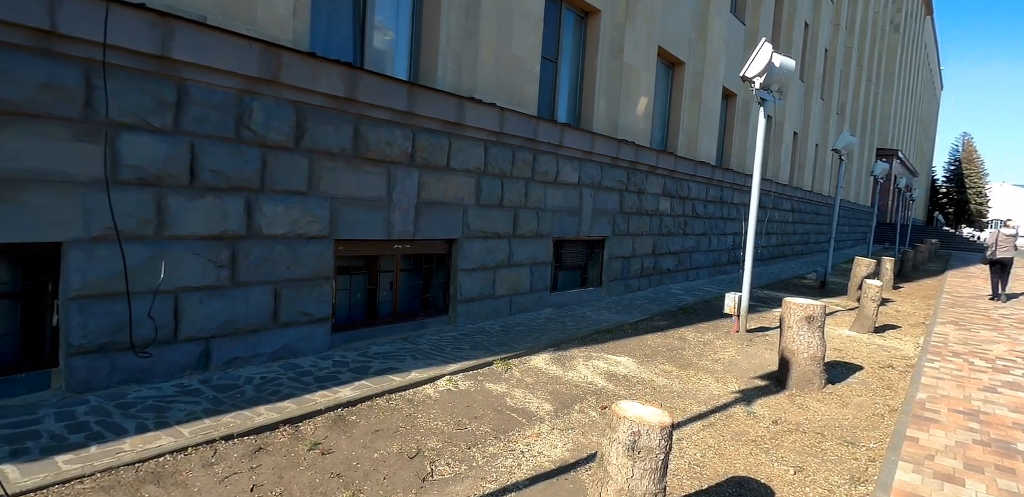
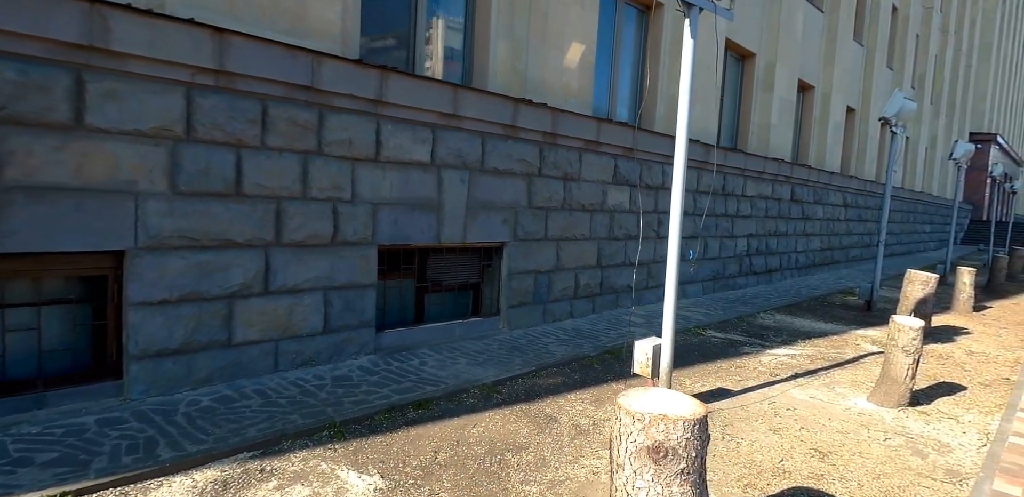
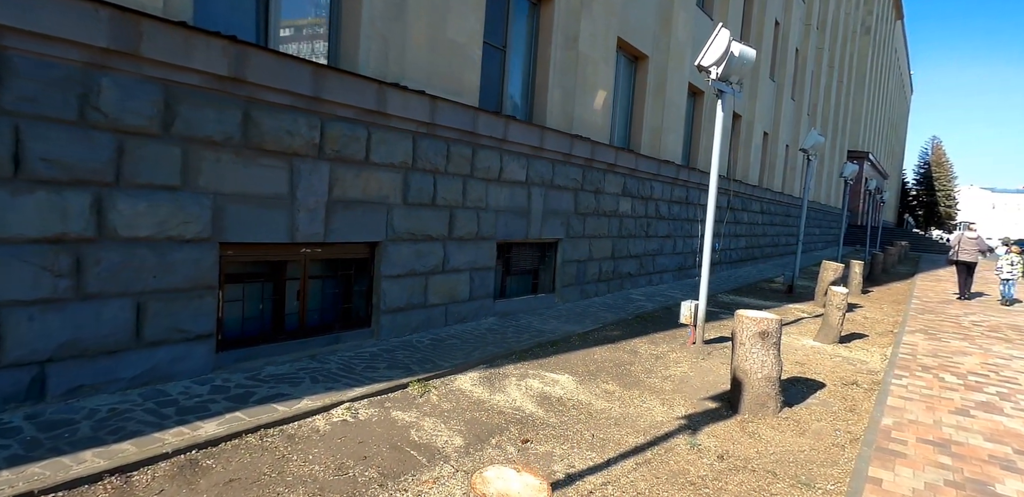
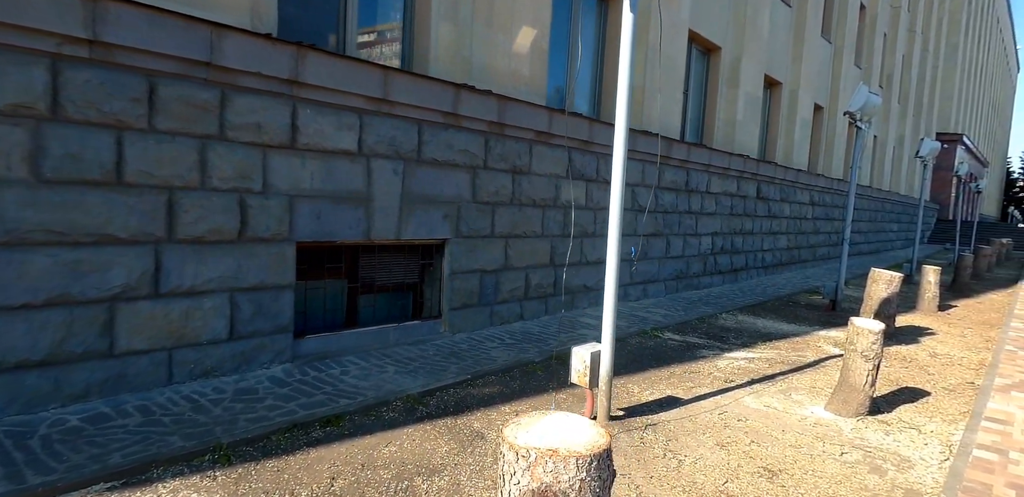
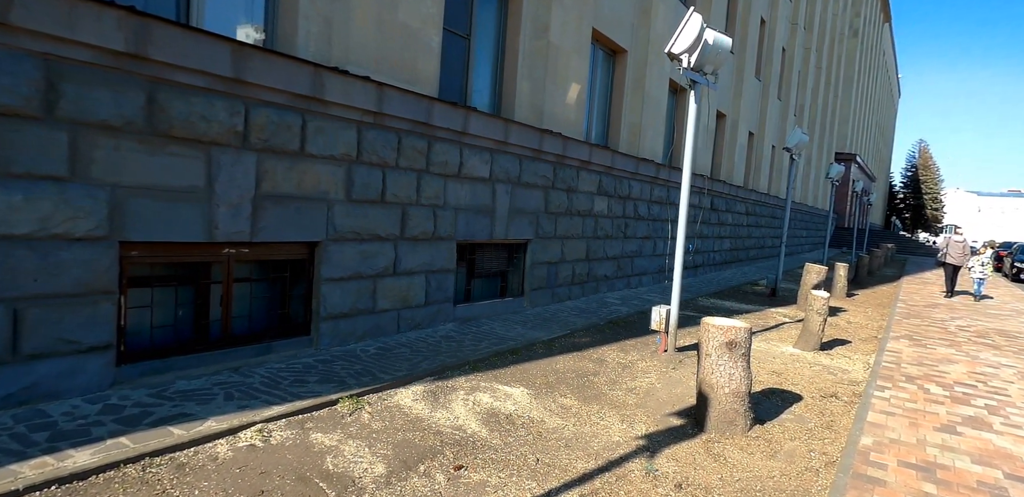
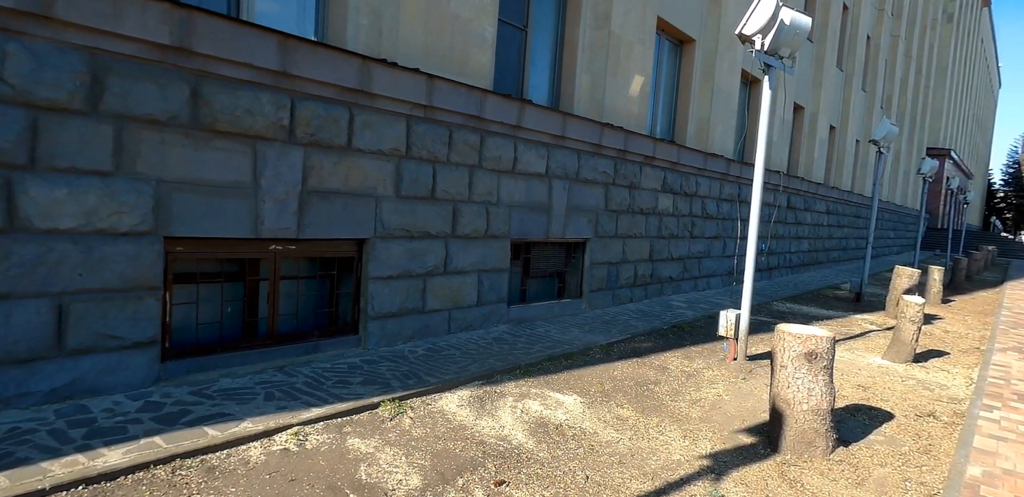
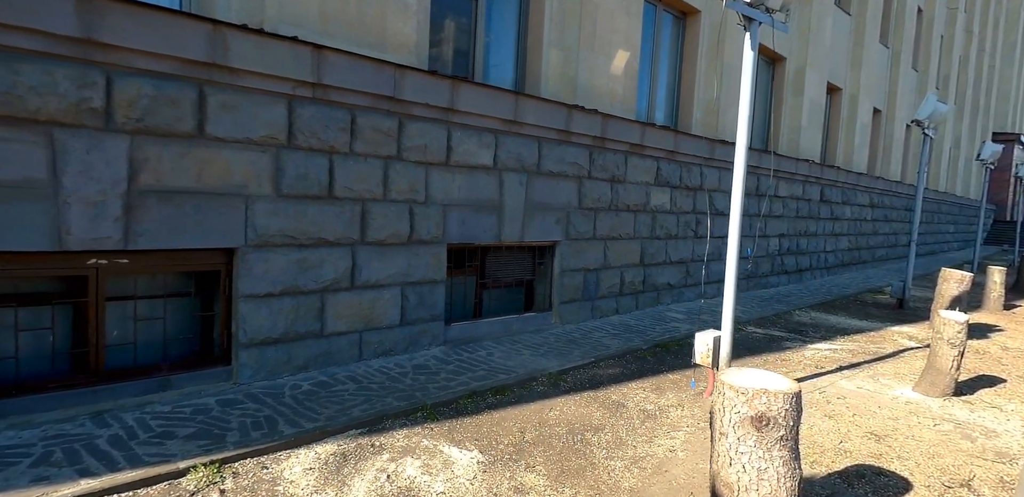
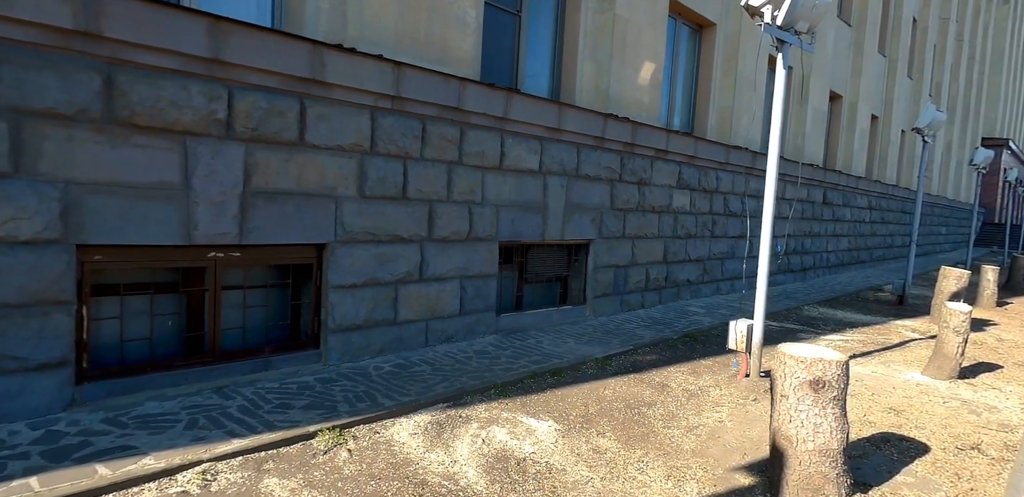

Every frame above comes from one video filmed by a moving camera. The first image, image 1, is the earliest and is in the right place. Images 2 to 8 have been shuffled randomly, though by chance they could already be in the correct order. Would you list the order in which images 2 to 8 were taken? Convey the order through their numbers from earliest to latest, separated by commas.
3, 5, 6, 8, 7, 2, 4
